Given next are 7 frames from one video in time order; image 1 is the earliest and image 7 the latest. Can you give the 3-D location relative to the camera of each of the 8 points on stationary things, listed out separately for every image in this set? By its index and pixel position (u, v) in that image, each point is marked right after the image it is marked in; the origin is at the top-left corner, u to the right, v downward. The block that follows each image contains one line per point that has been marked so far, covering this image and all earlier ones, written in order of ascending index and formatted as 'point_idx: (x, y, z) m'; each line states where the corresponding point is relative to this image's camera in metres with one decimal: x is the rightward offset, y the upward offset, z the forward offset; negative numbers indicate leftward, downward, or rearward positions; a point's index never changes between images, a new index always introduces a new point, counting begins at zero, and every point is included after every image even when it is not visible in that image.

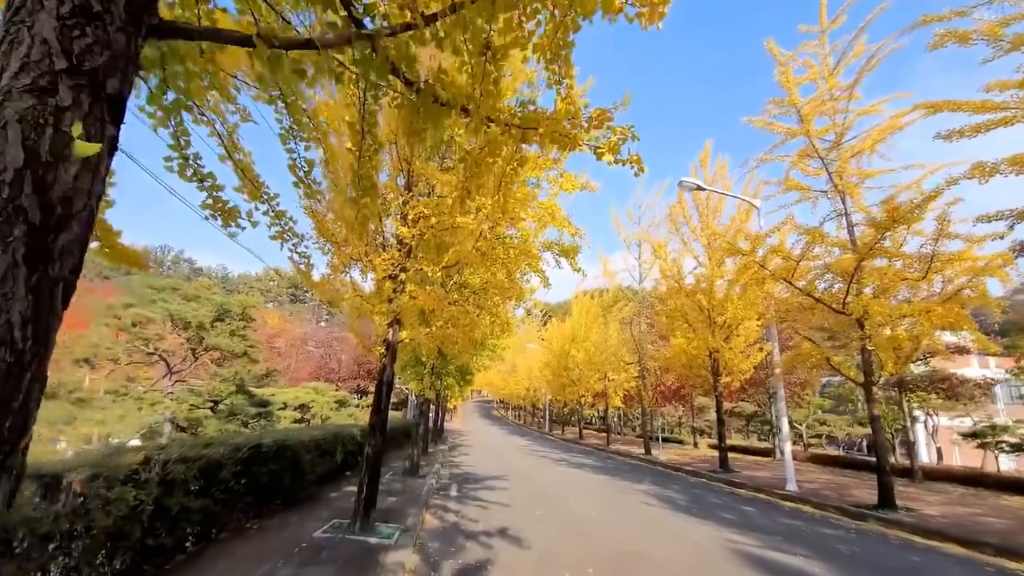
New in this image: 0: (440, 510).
0: (-1.2, -3.8, +8.5) m
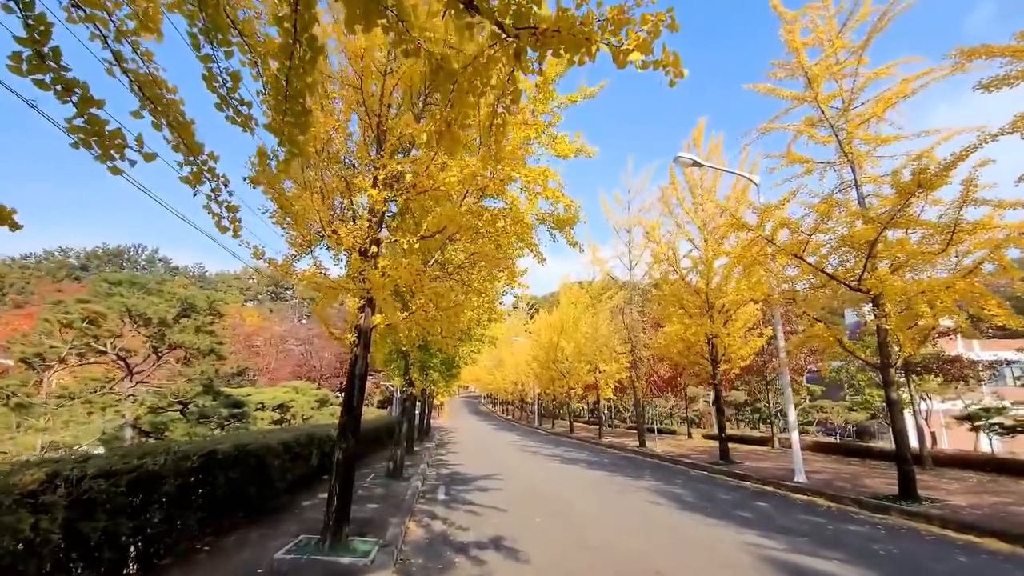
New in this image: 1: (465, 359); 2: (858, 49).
0: (-1.3, -3.6, +7.7) m
1: (-1.5, -2.2, +15.7) m
2: (+6.7, +4.6, +9.6) m
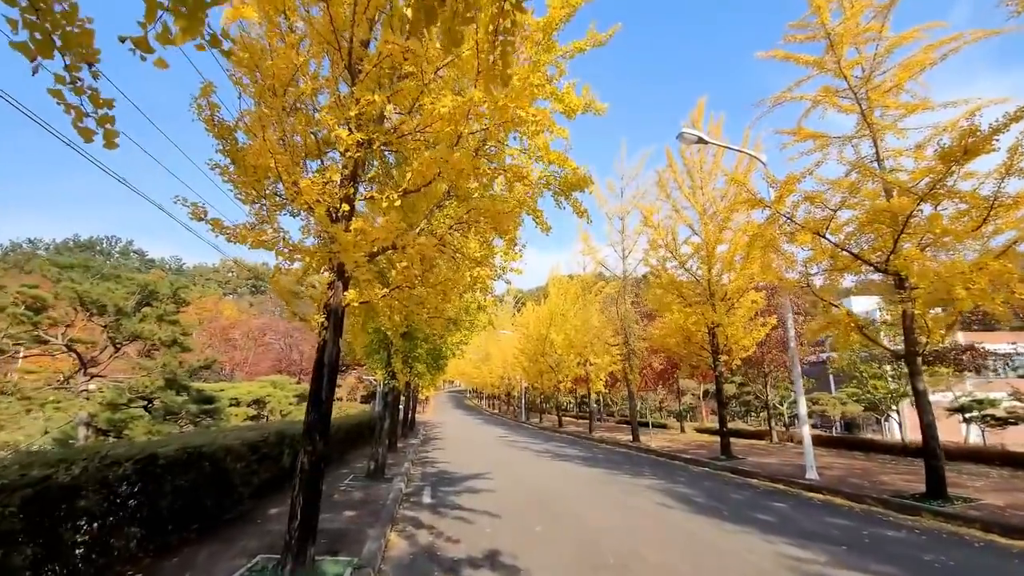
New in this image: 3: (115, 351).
0: (-1.4, -3.3, +6.8) m
1: (-1.8, -1.8, +14.8) m
2: (+6.6, +4.9, +8.8) m
3: (-9.5, -1.5, +11.8) m
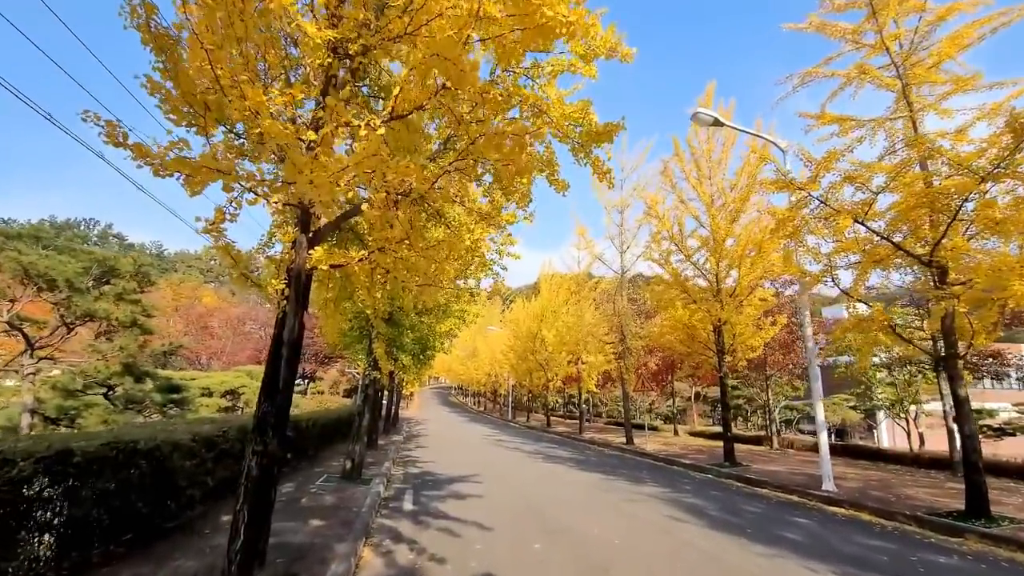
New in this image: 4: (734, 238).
0: (-1.5, -3.0, +5.8) m
1: (-2.0, -1.5, +13.8) m
2: (+6.7, +5.0, +8.0) m
3: (-9.6, -1.0, +10.7) m
4: (+5.7, +1.3, +12.6) m
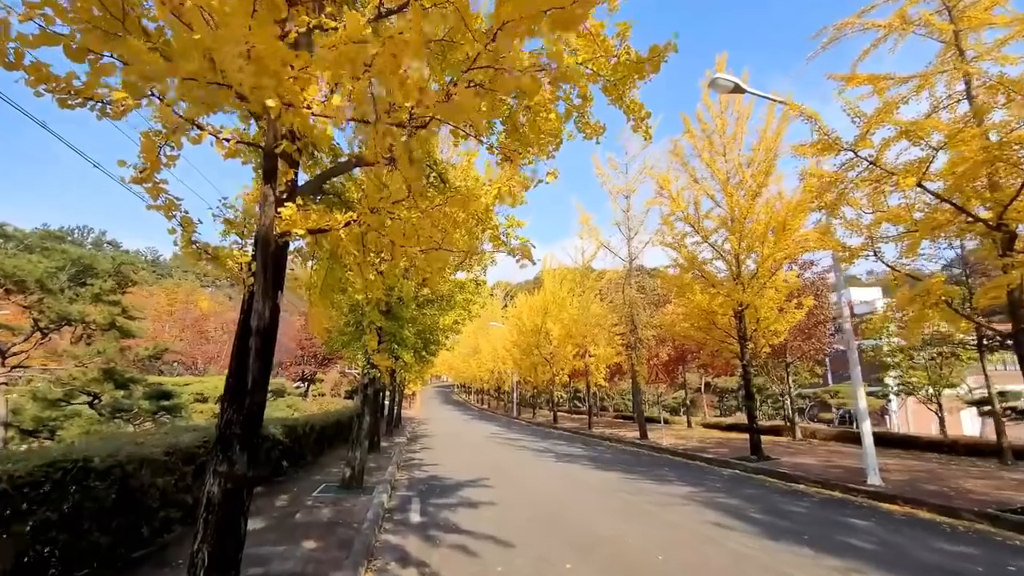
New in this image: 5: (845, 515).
0: (-1.2, -2.8, +5.0) m
1: (-1.8, -1.3, +13.0) m
2: (+6.7, +5.4, +7.2) m
3: (-9.4, -1.0, +9.8) m
4: (+5.8, +1.7, +11.8) m
5: (+4.5, -3.1, +6.7) m
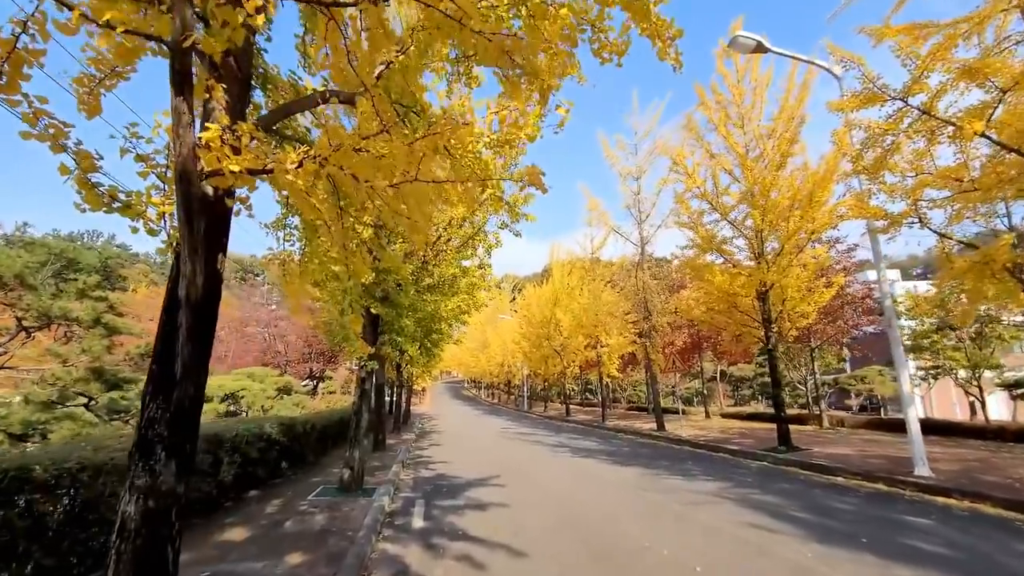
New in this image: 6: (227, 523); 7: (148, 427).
0: (-1.1, -2.6, +4.3) m
1: (-1.6, -1.0, +12.3) m
2: (+6.7, +5.9, +6.3) m
3: (-9.2, -0.9, +9.3) m
4: (+5.9, +2.2, +11.0) m
5: (+4.7, -2.7, +6.0) m
6: (-3.4, -2.8, +5.9) m
7: (-1.6, -0.6, +2.2) m
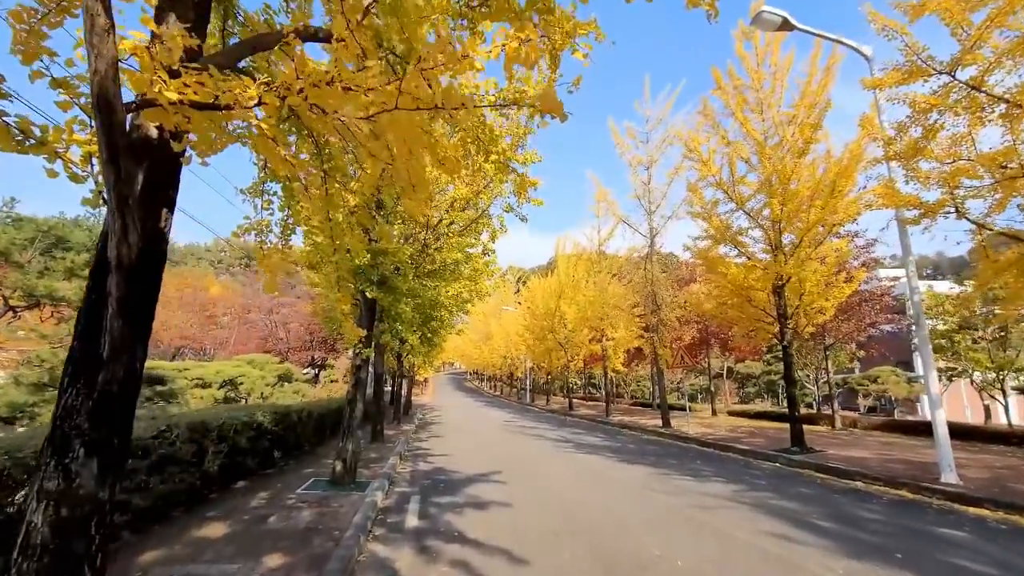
0: (-1.1, -2.4, +3.9) m
1: (-1.5, -0.7, +11.9) m
2: (+6.9, +5.9, +5.7) m
3: (-9.2, -0.5, +9.0) m
4: (+6.0, +2.3, +10.4) m
5: (+4.7, -2.6, +5.5) m
6: (-3.4, -2.6, +5.5) m
7: (-1.6, -0.5, +1.8) m
